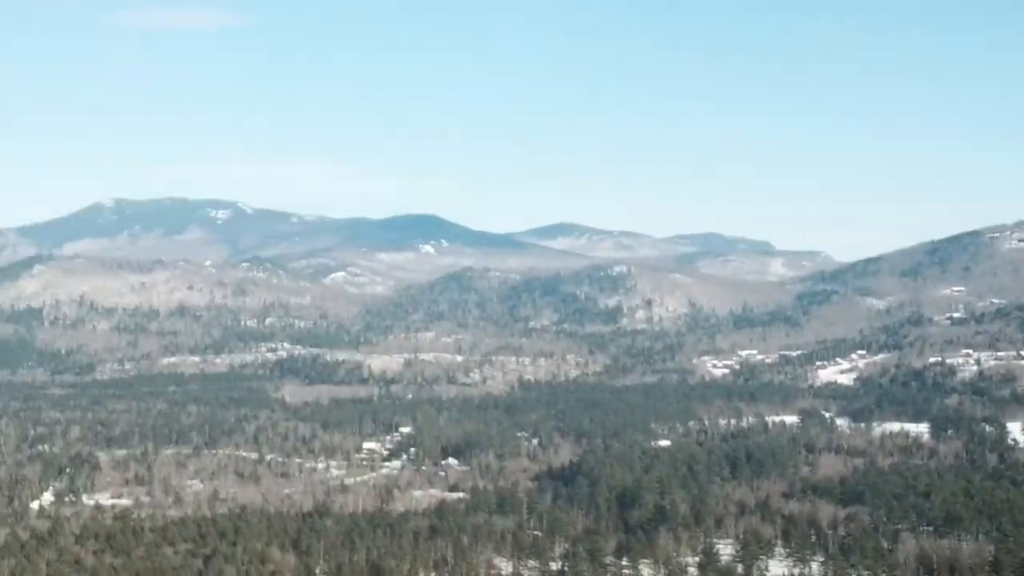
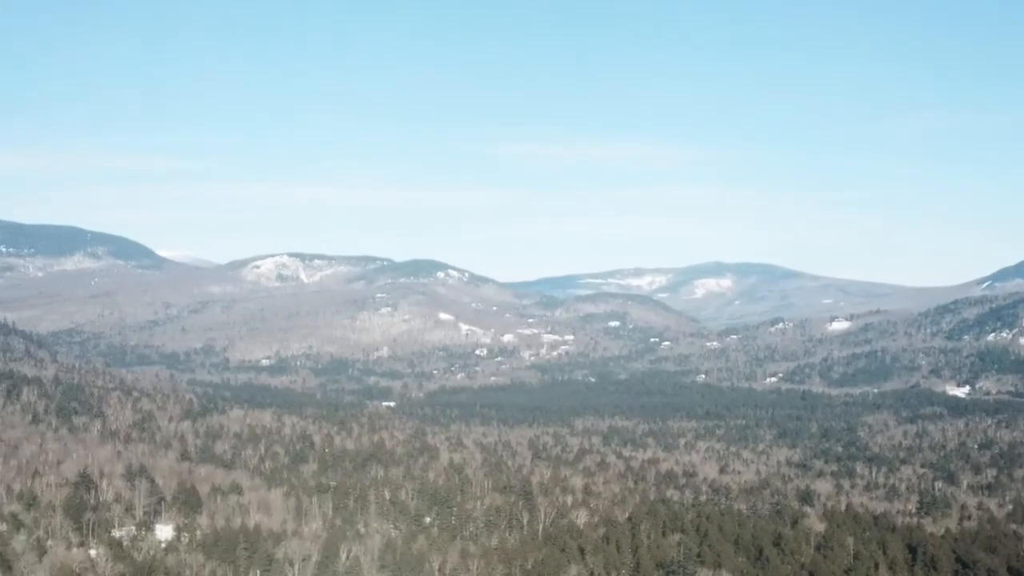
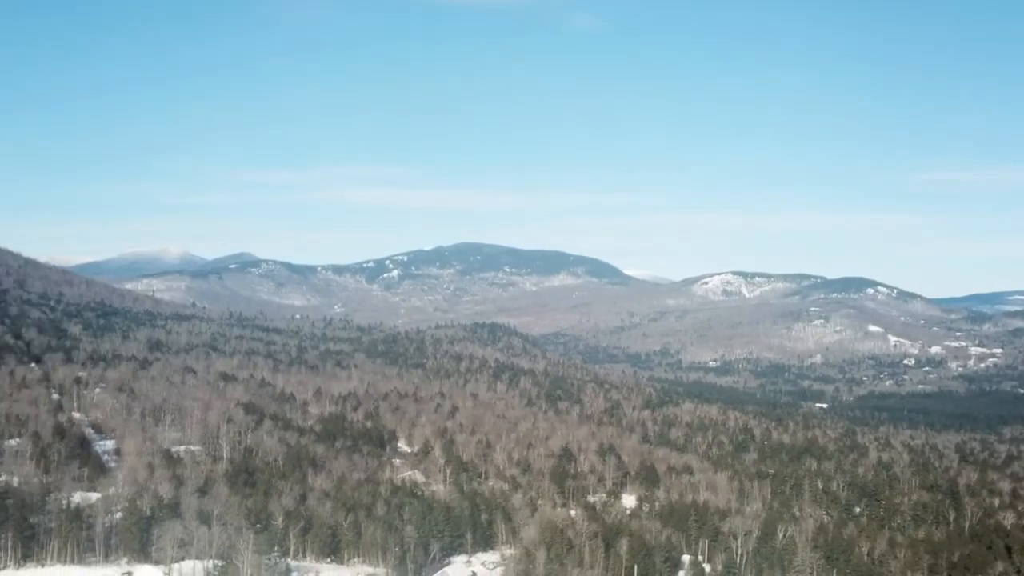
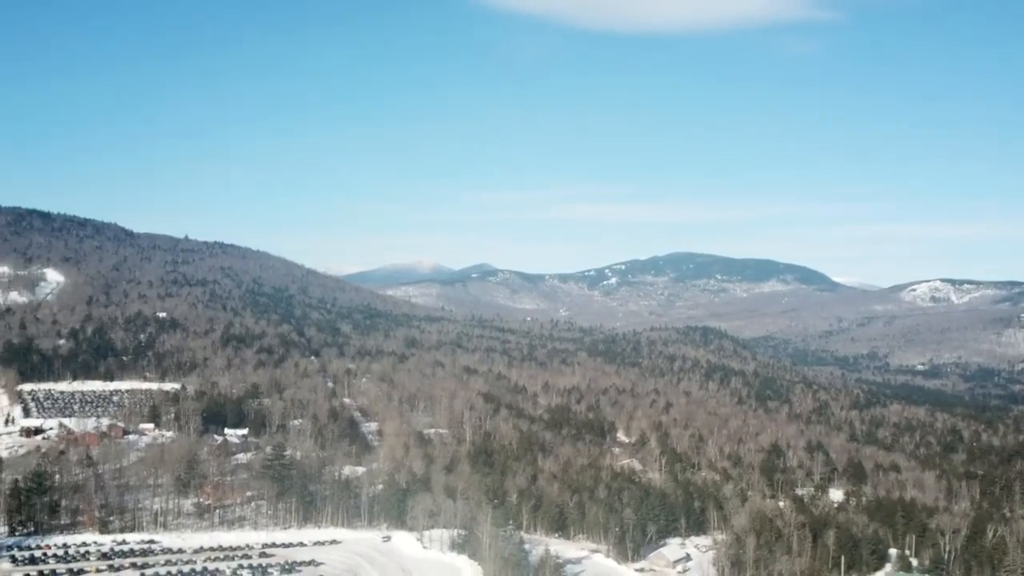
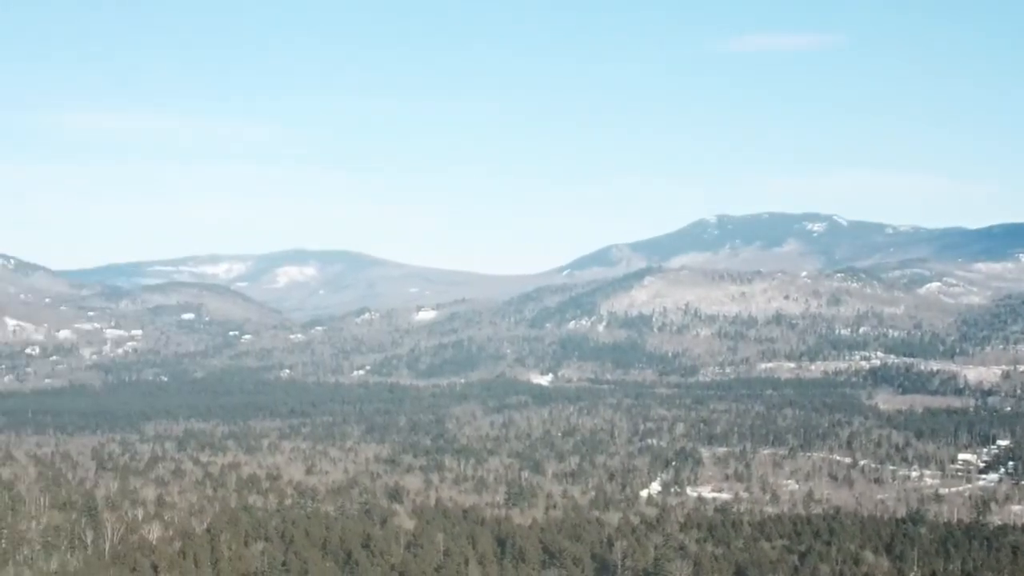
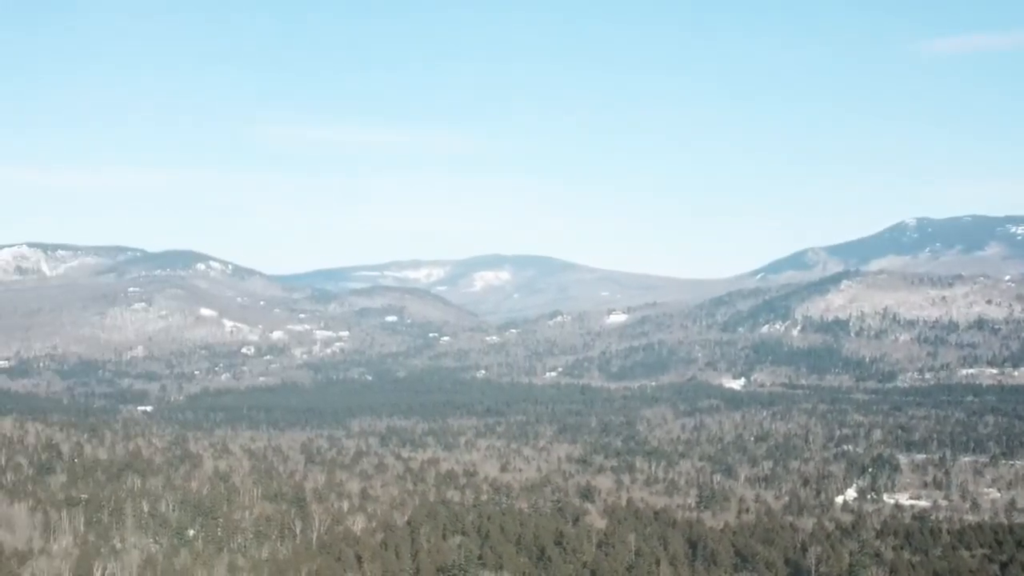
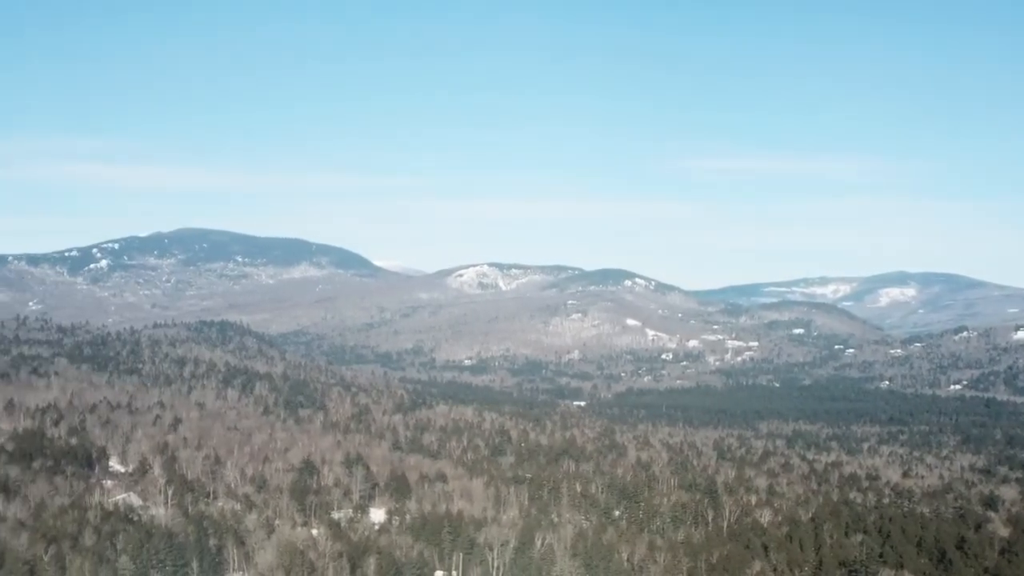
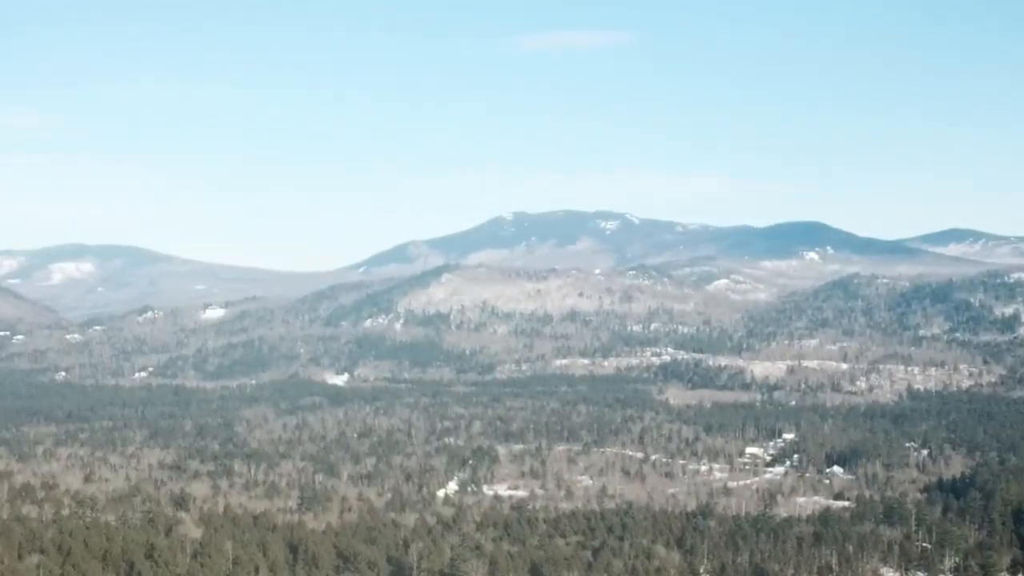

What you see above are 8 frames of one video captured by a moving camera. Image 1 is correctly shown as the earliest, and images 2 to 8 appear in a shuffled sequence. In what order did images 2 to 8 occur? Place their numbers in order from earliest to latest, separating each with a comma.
8, 5, 6, 2, 7, 3, 4
